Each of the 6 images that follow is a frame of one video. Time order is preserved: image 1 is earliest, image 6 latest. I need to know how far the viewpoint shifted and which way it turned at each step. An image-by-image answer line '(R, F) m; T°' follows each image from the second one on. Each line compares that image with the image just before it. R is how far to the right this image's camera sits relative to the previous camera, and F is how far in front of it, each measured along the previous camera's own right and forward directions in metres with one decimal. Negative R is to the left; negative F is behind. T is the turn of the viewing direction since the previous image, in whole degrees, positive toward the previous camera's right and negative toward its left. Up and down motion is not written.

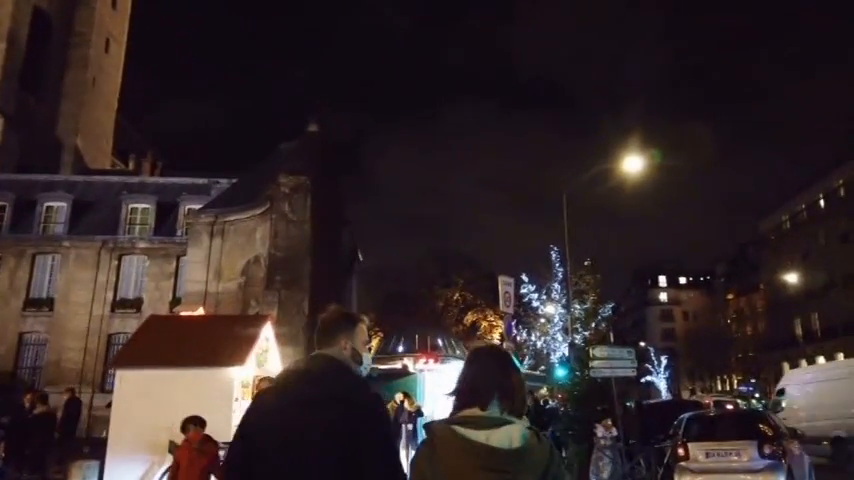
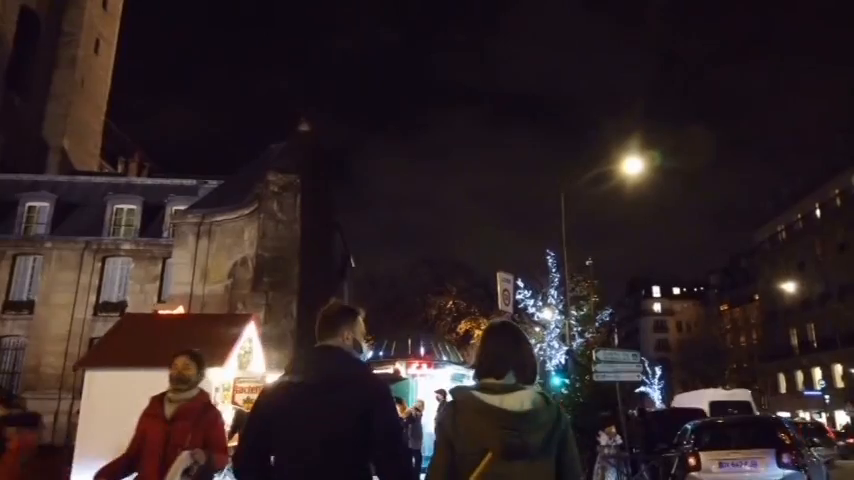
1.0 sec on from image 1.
(0.0, +0.9) m; +1°
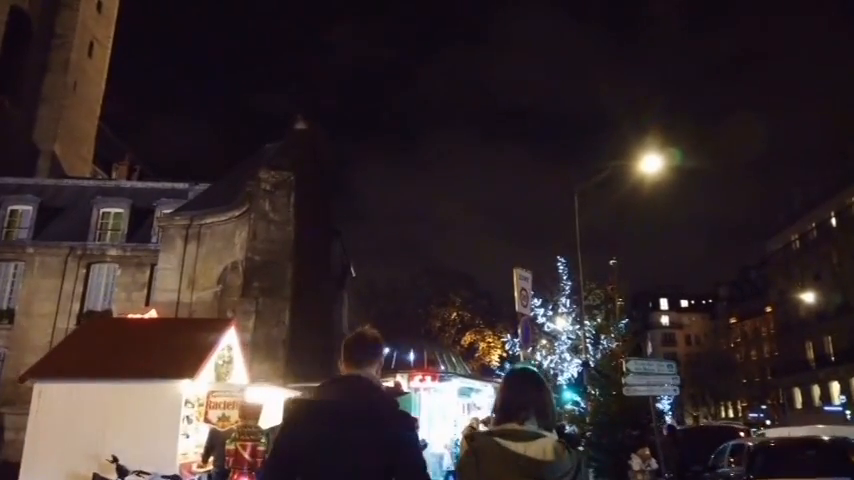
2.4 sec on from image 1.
(0.0, +1.9) m; 0°
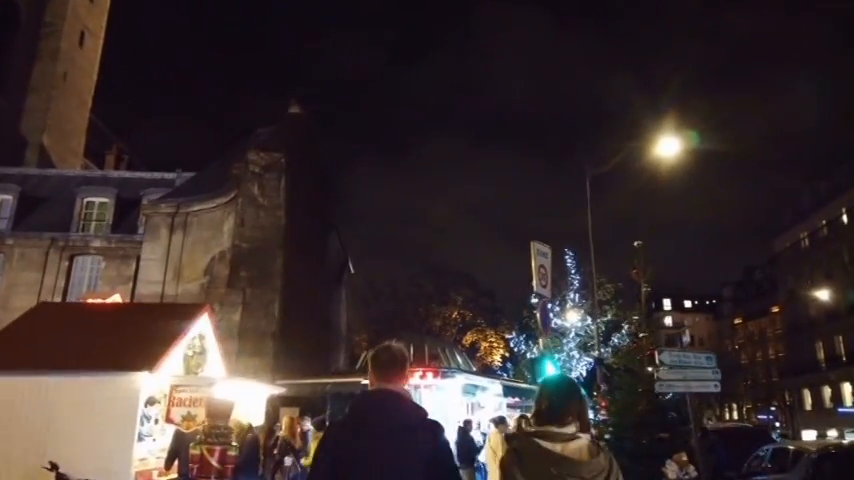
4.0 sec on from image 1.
(0.0, +1.6) m; 0°
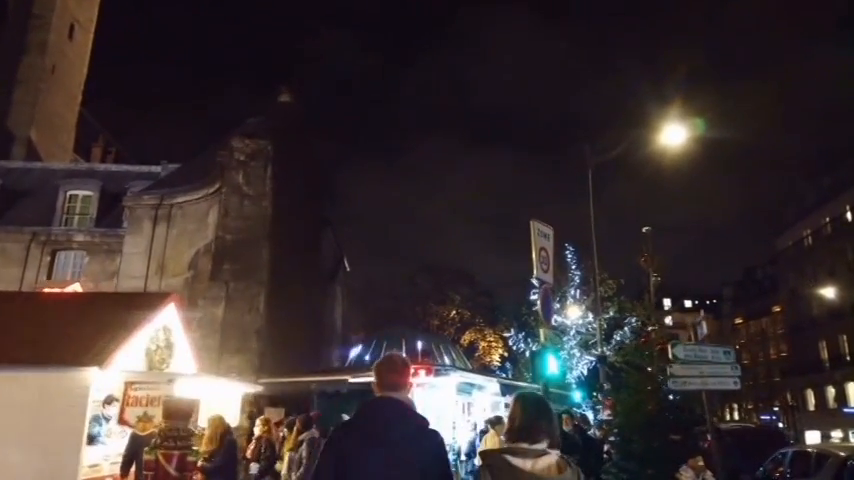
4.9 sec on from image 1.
(+0.2, +1.0) m; 0°
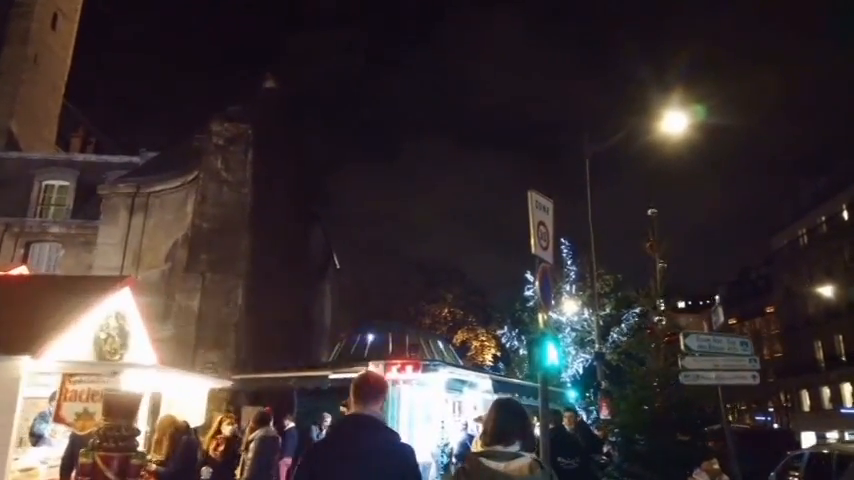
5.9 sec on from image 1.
(+0.1, +1.0) m; +1°
